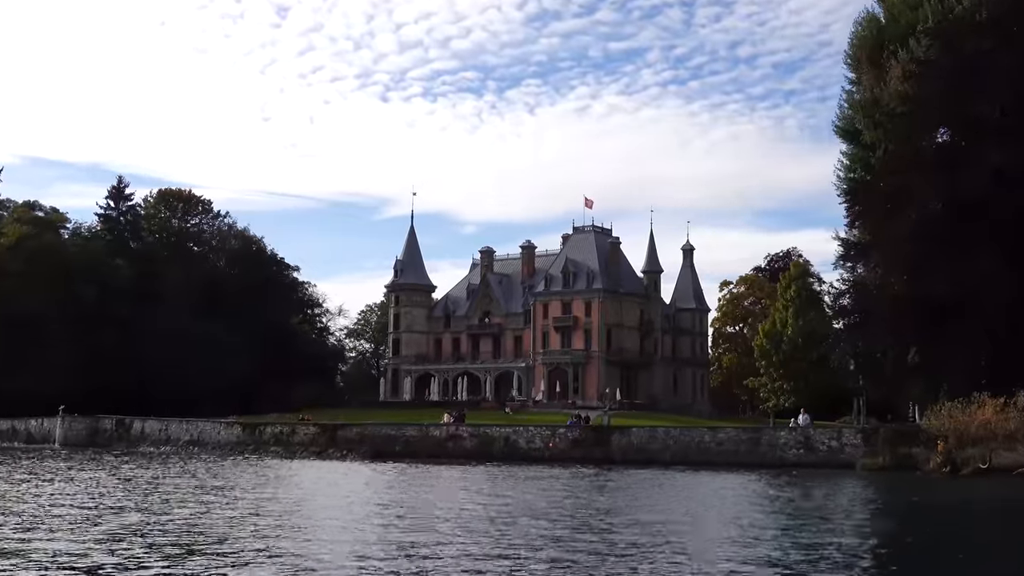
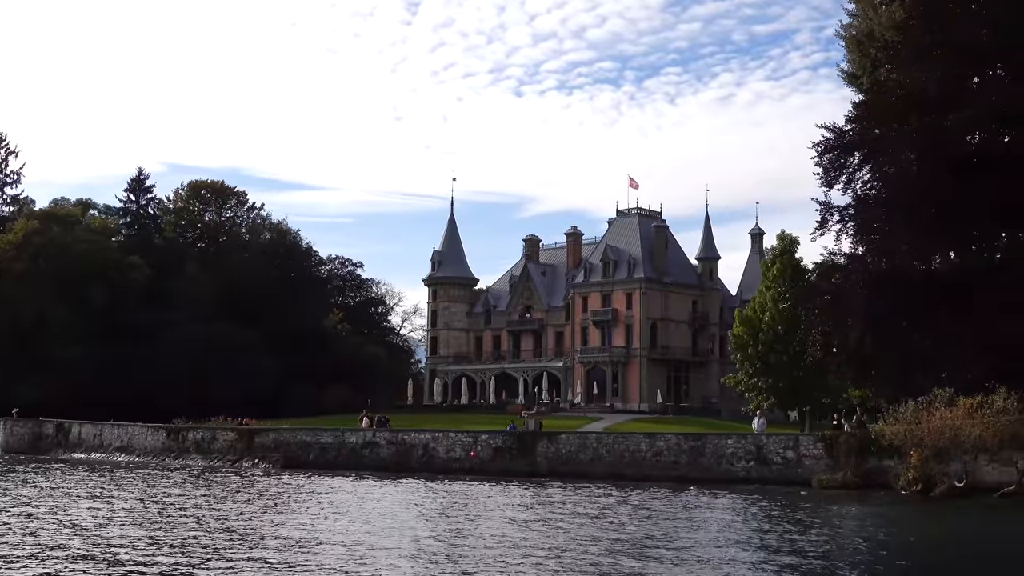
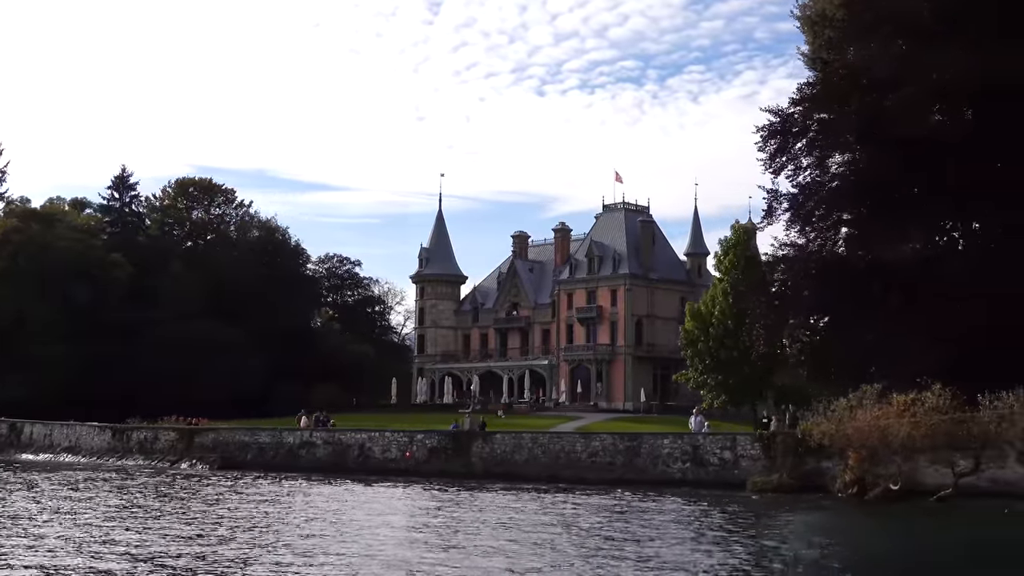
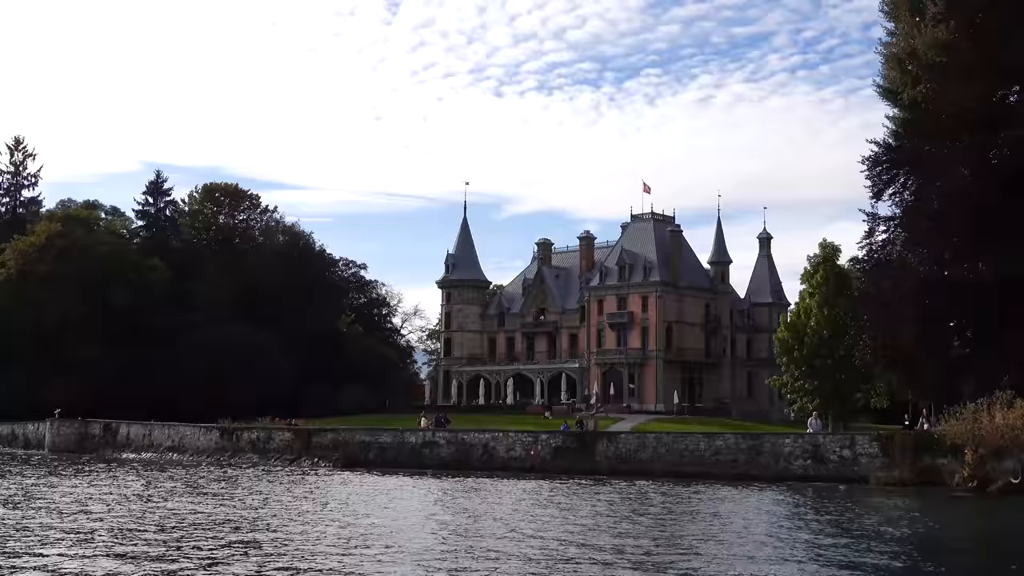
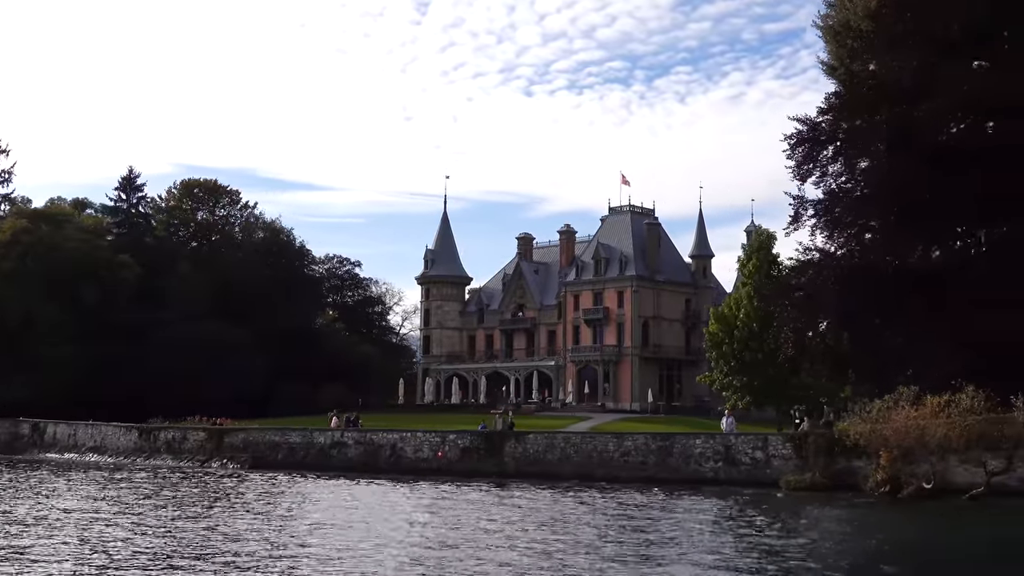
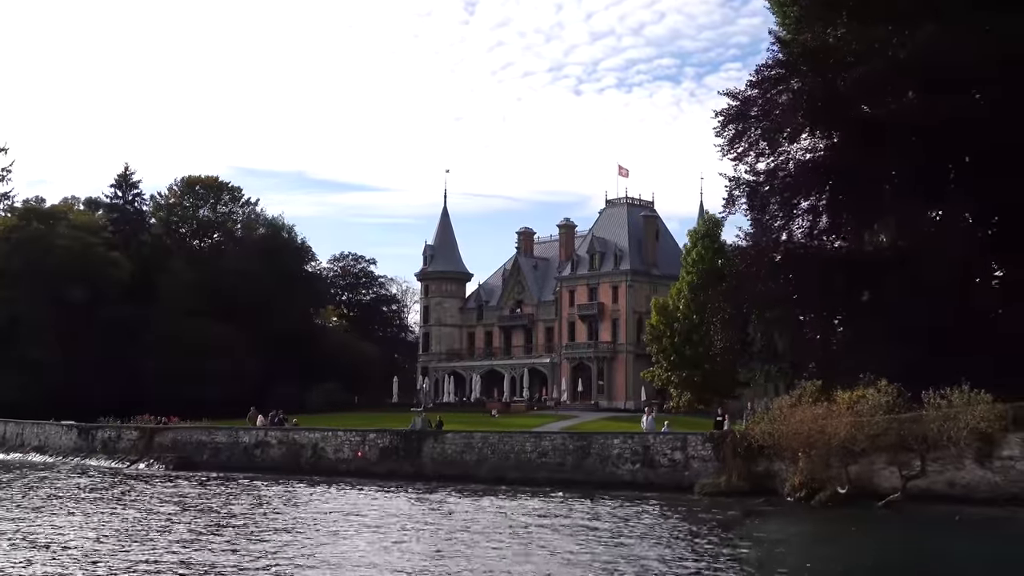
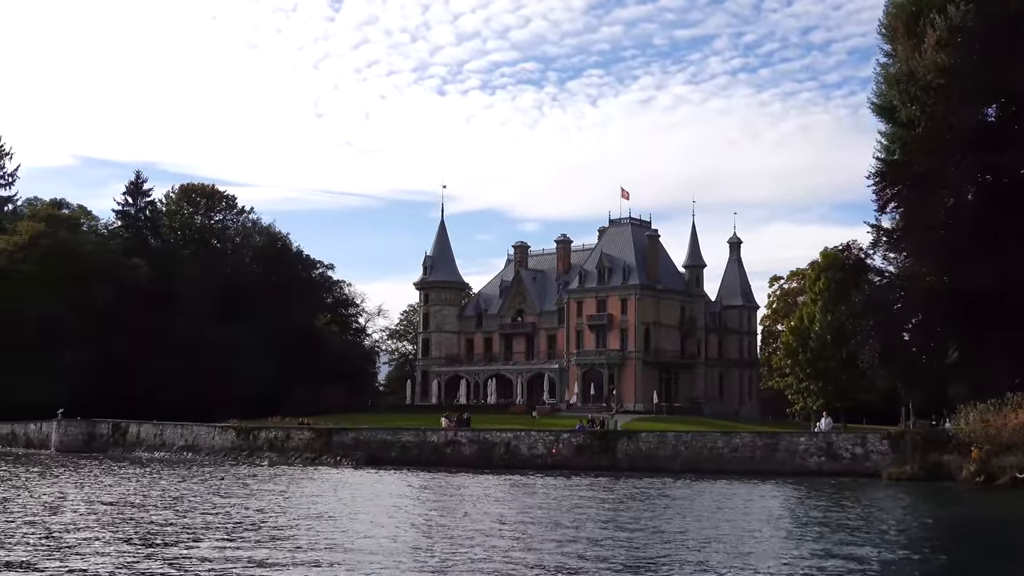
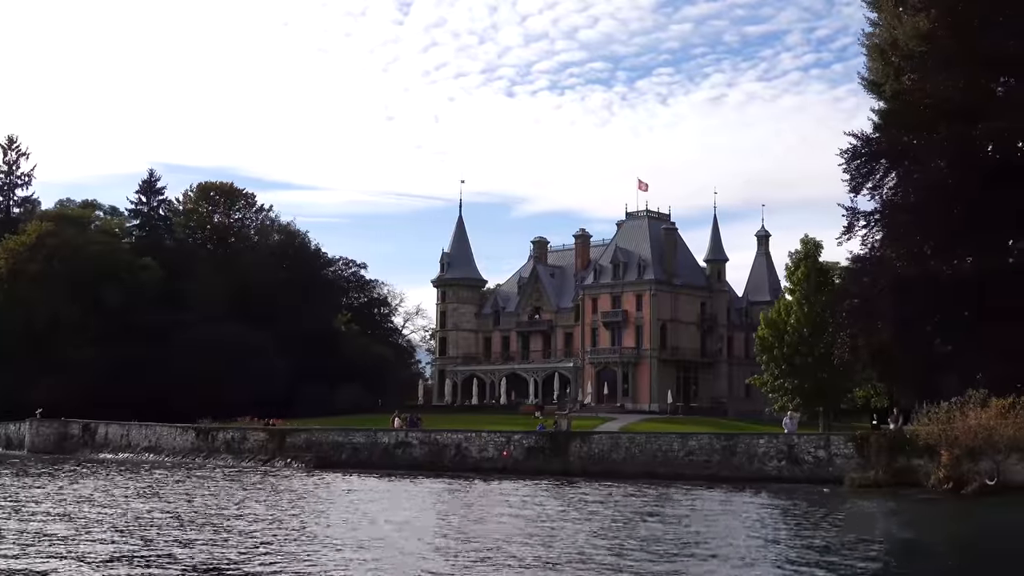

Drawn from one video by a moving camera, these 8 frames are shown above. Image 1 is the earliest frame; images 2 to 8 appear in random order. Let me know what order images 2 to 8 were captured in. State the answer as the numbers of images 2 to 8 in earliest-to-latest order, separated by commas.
7, 4, 8, 2, 5, 3, 6
